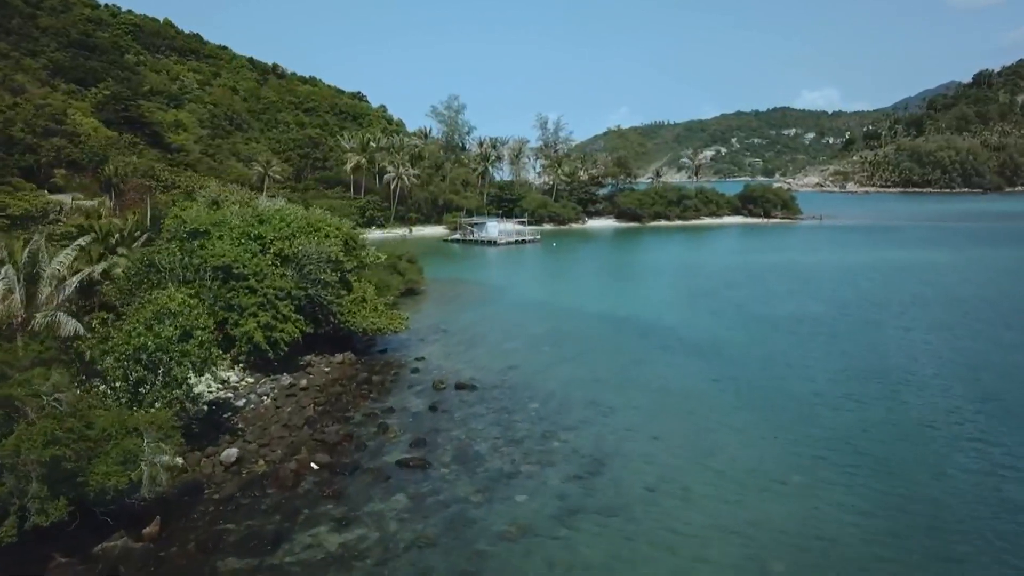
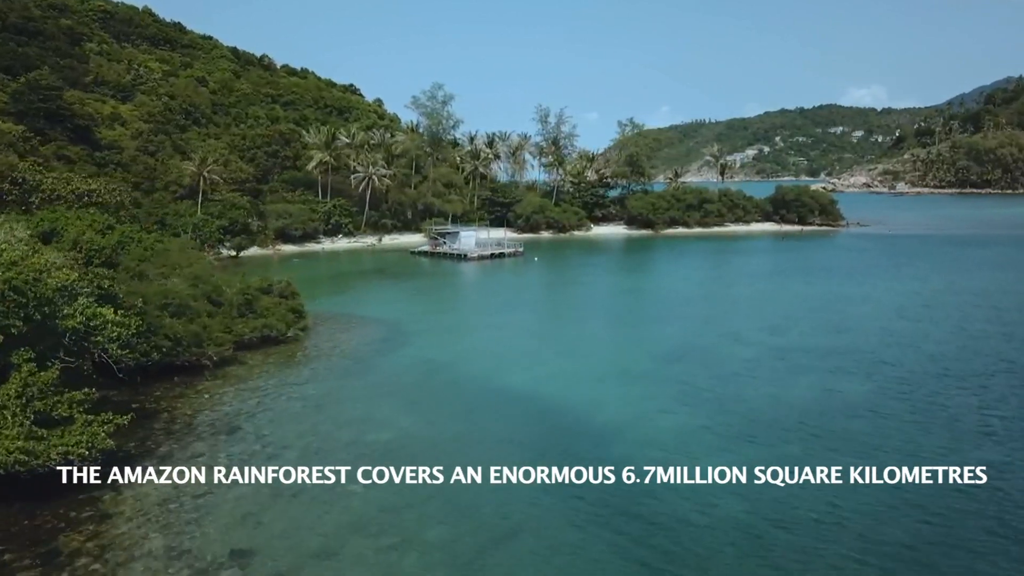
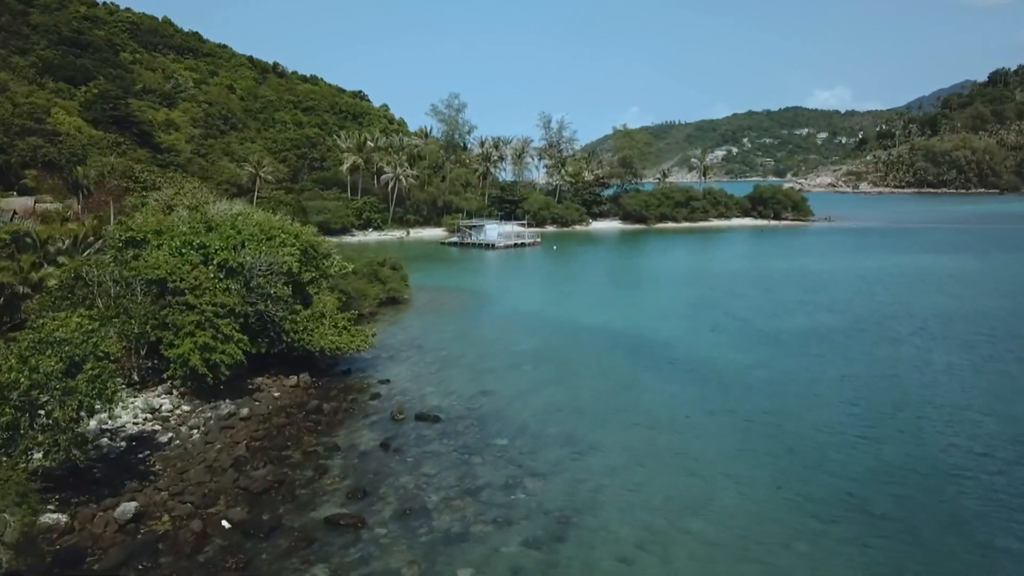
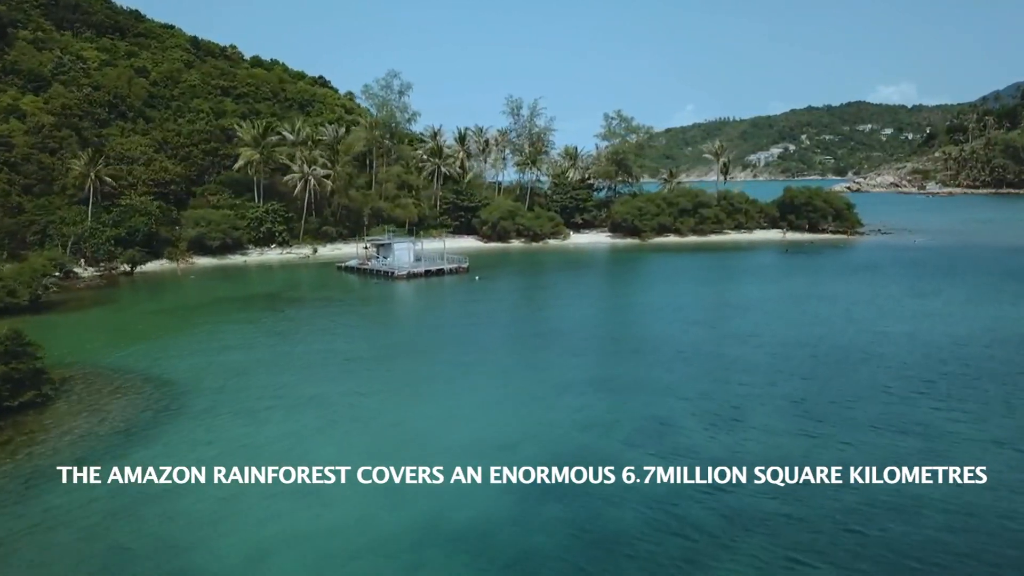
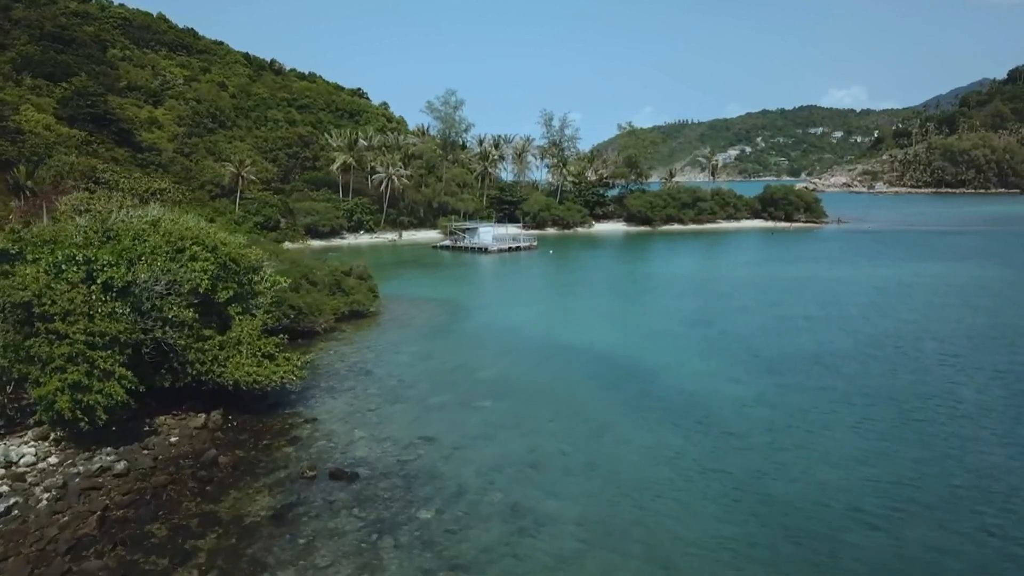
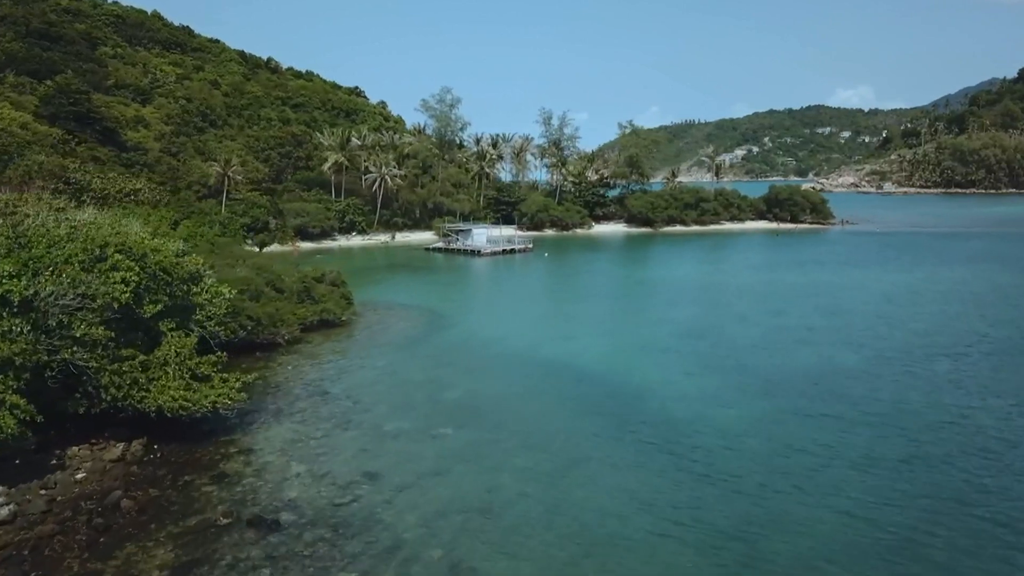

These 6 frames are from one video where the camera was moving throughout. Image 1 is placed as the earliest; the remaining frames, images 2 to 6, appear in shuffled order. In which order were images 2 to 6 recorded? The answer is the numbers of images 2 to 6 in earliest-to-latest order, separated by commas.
3, 5, 6, 2, 4
